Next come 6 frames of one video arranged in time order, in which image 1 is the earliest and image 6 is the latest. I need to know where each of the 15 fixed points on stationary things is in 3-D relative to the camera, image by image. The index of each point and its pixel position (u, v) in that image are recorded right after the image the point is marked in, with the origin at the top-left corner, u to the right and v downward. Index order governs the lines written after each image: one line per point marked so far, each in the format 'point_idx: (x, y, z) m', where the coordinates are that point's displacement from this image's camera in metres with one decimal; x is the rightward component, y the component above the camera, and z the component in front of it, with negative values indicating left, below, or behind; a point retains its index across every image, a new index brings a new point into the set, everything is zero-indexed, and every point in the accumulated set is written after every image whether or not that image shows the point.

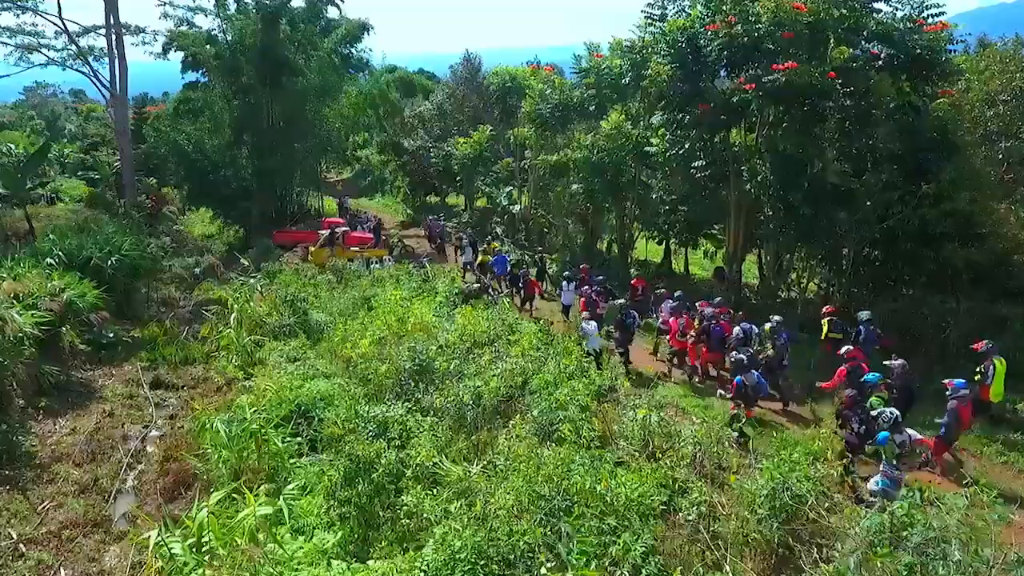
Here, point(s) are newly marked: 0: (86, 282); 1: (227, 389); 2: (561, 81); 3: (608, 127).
0: (-5.7, +0.1, +16.2) m
1: (-3.0, -1.0, +12.6) m
2: (+0.8, +3.2, +18.8) m
3: (+1.3, +2.1, +16.1) m
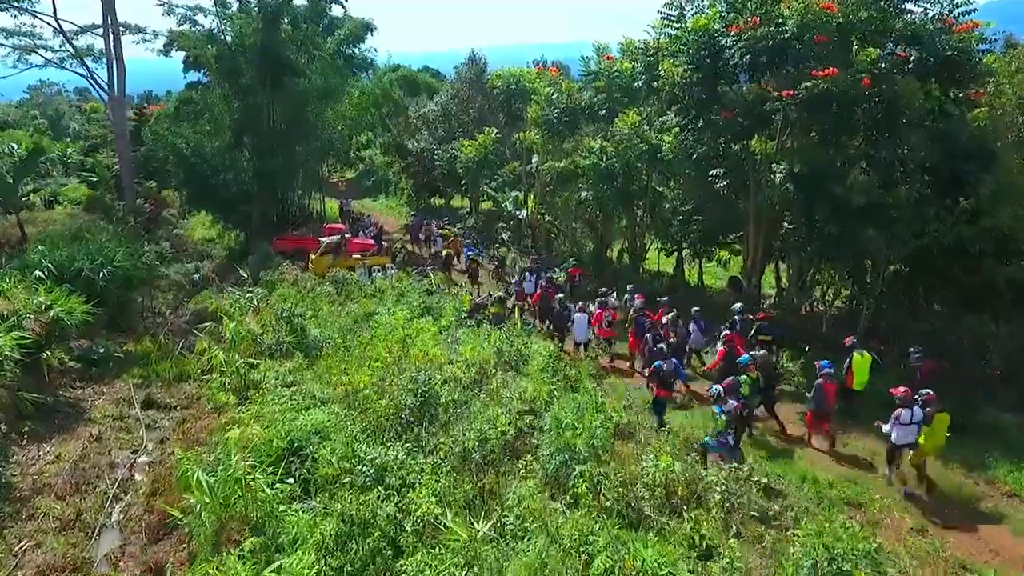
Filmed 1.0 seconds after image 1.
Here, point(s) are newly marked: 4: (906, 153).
0: (-5.6, -0.1, +15.5) m
1: (-2.9, -1.2, +12.0) m
2: (+0.8, +3.0, +18.1) m
3: (+1.3, +1.9, +15.4) m
4: (+3.4, +1.2, +10.6) m
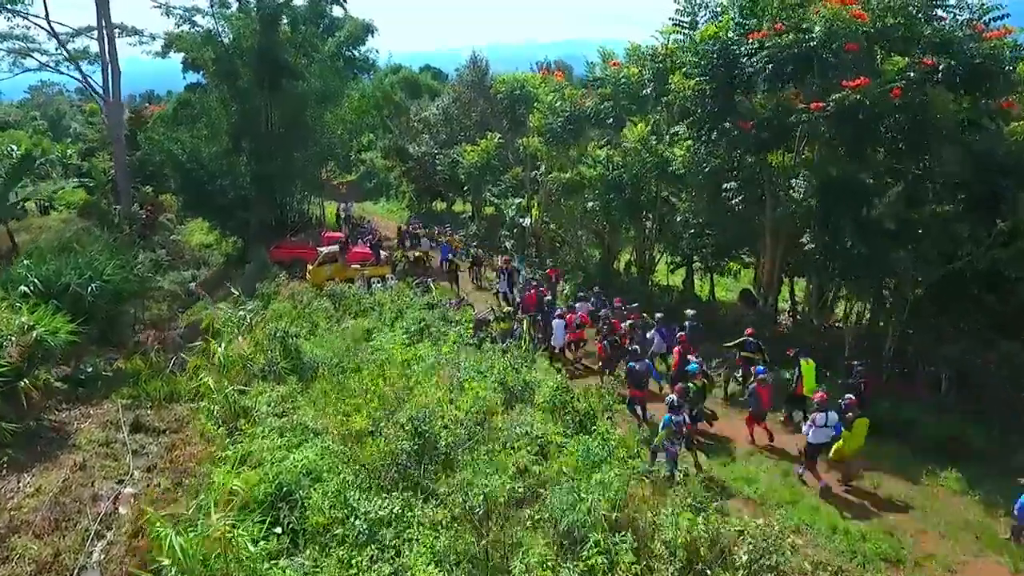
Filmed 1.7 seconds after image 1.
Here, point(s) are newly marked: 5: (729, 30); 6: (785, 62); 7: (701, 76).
0: (-5.5, -0.3, +14.9) m
1: (-2.8, -1.4, +11.4) m
2: (+0.9, +2.8, +17.5) m
3: (+1.4, +1.7, +14.8) m
4: (+3.4, +1.0, +10.0) m
5: (+2.0, +2.4, +11.2) m
6: (+2.4, +1.9, +10.4) m
7: (+1.8, +2.0, +11.4) m
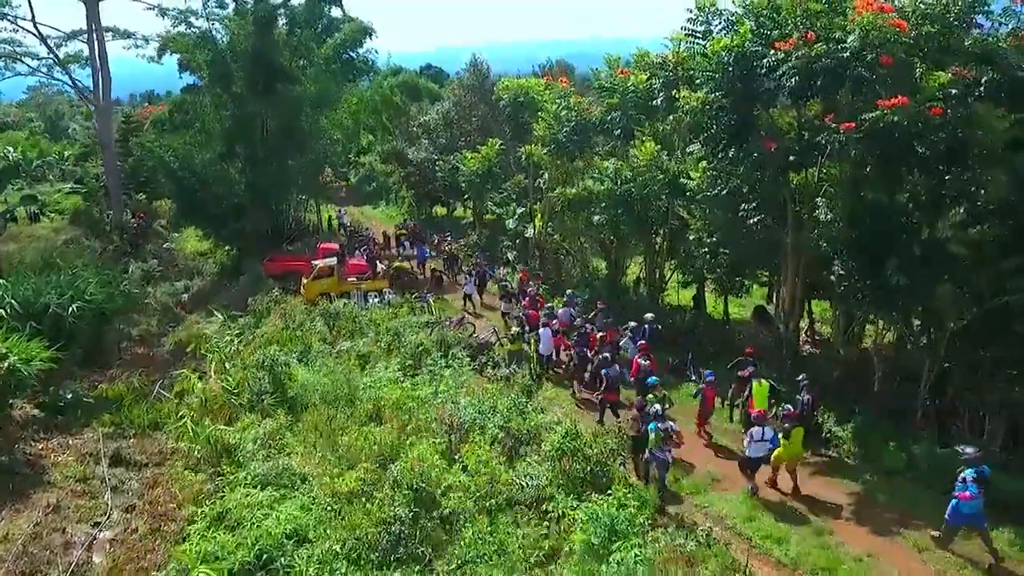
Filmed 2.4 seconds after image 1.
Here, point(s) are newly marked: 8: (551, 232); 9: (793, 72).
0: (-5.5, -0.6, +14.1) m
1: (-2.8, -1.7, +10.6) m
2: (+0.9, +2.6, +16.7) m
3: (+1.4, +1.5, +13.9) m
4: (+3.5, +0.7, +9.2) m
5: (+2.0, +2.1, +10.4) m
6: (+2.4, +1.7, +9.6) m
7: (+1.8, +1.7, +10.6) m
8: (+0.6, +0.9, +19.9) m
9: (+2.2, +1.7, +9.7) m
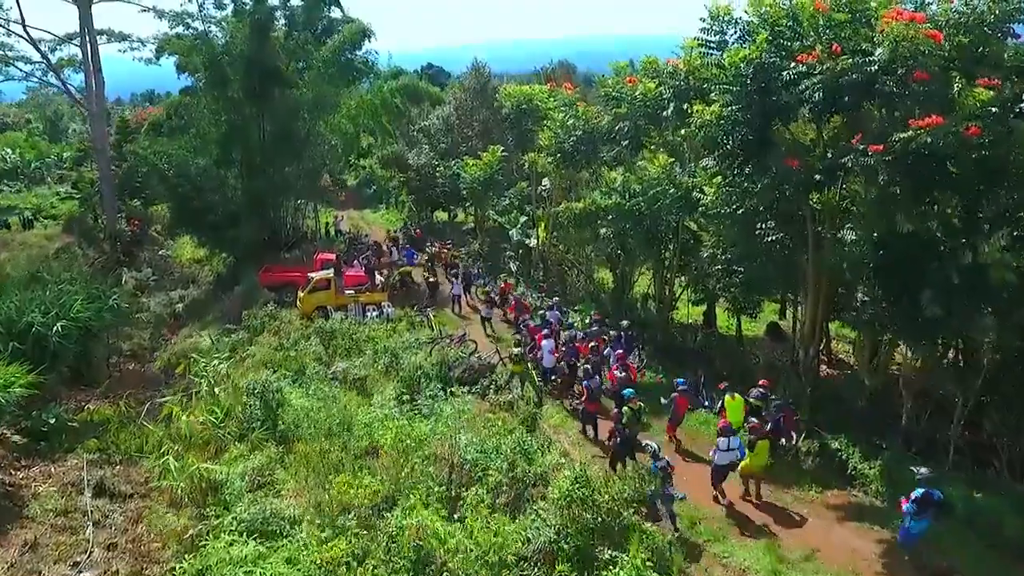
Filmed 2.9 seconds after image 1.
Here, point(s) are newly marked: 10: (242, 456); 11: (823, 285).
0: (-5.4, -0.8, +13.5) m
1: (-2.8, -1.9, +9.9) m
2: (+1.0, +2.4, +16.0) m
3: (+1.5, +1.3, +13.3) m
4: (+3.5, +0.5, +8.5) m
5: (+2.0, +1.9, +9.7) m
6: (+2.4, +1.4, +9.0) m
7: (+1.8, +1.5, +10.0) m
8: (+0.7, +0.7, +19.3) m
9: (+2.3, +1.5, +9.0) m
10: (-2.4, -1.5, +10.9) m
11: (+2.8, +0.1, +11.2) m
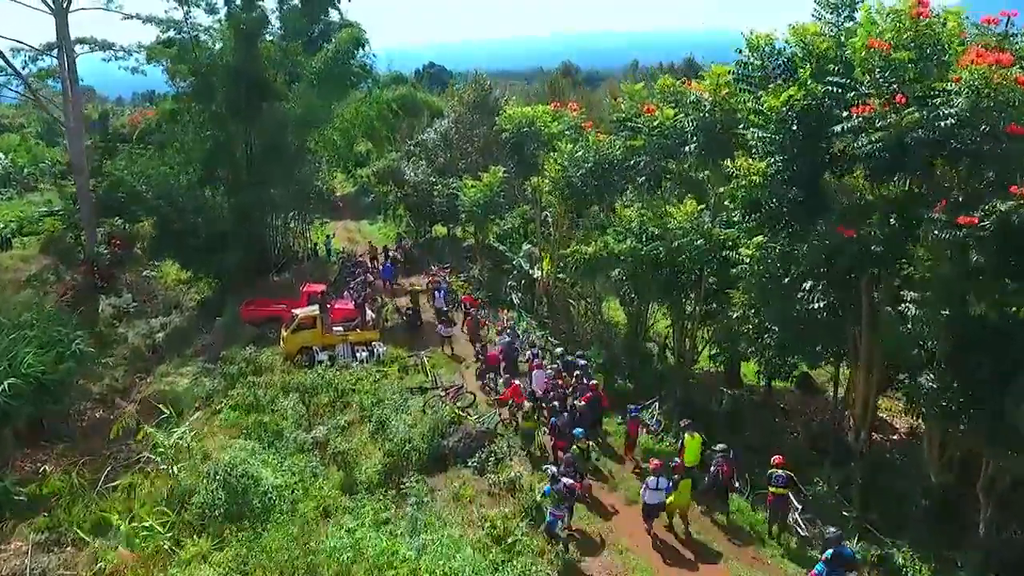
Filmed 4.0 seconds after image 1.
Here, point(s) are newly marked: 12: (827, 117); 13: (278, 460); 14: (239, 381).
0: (-5.4, -1.4, +11.9) m
1: (-2.7, -2.5, +8.3) m
2: (+1.0, +1.8, +14.4) m
3: (+1.5, +0.7, +11.7) m
4: (+3.5, -0.1, +6.9) m
5: (+2.0, +1.3, +8.1) m
6: (+2.4, +0.9, +7.4) m
7: (+1.8, +0.9, +8.4) m
8: (+0.7, +0.2, +17.7) m
9: (+2.3, +0.9, +7.4) m
10: (-2.4, -2.1, +9.3) m
11: (+2.8, -0.5, +9.6) m
12: (+2.1, +1.2, +8.0) m
13: (-2.2, -1.6, +11.4) m
14: (-3.4, -1.2, +15.4) m
